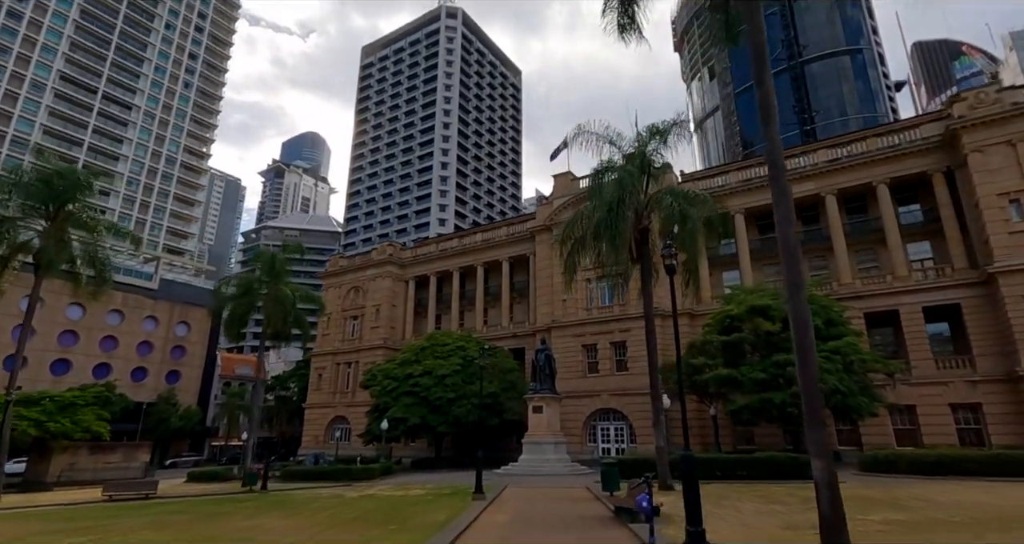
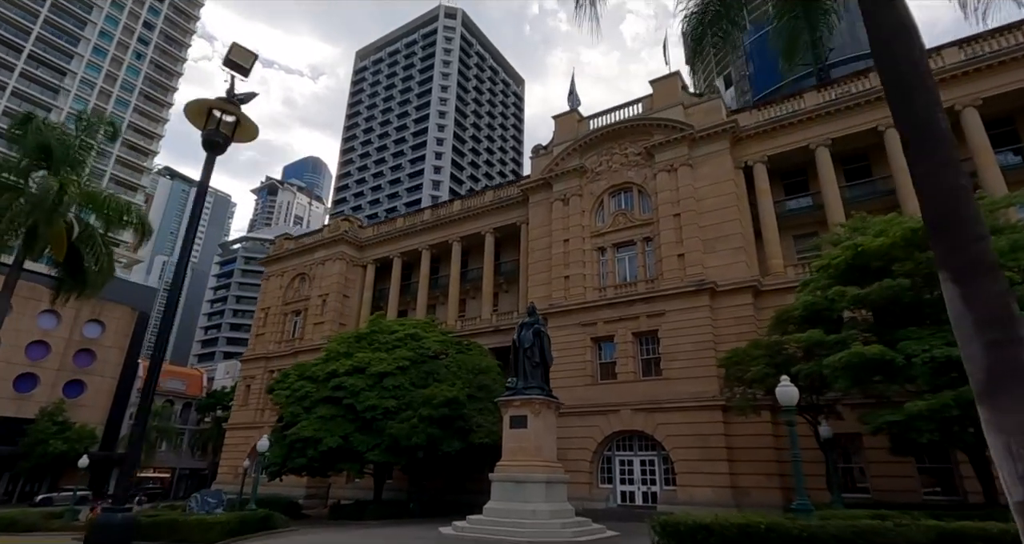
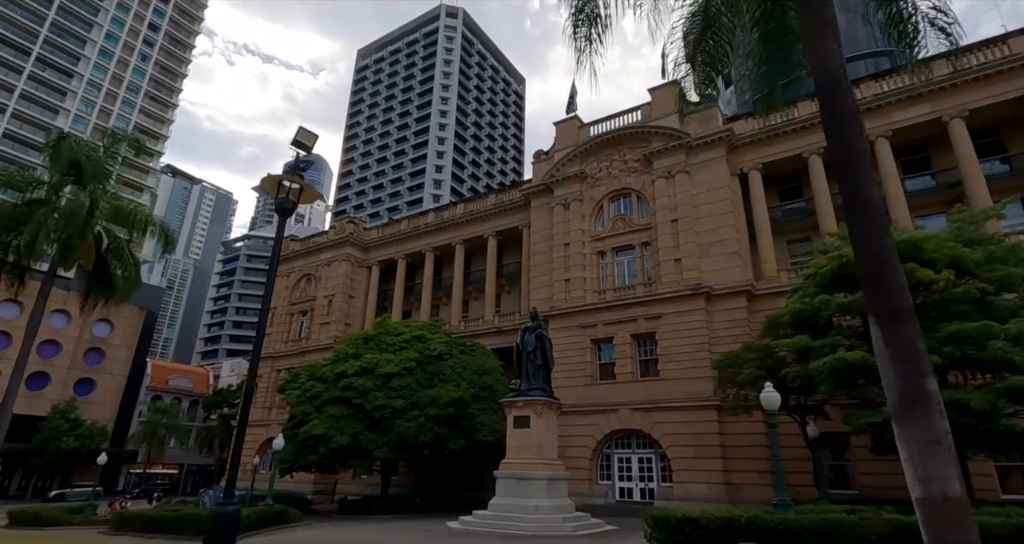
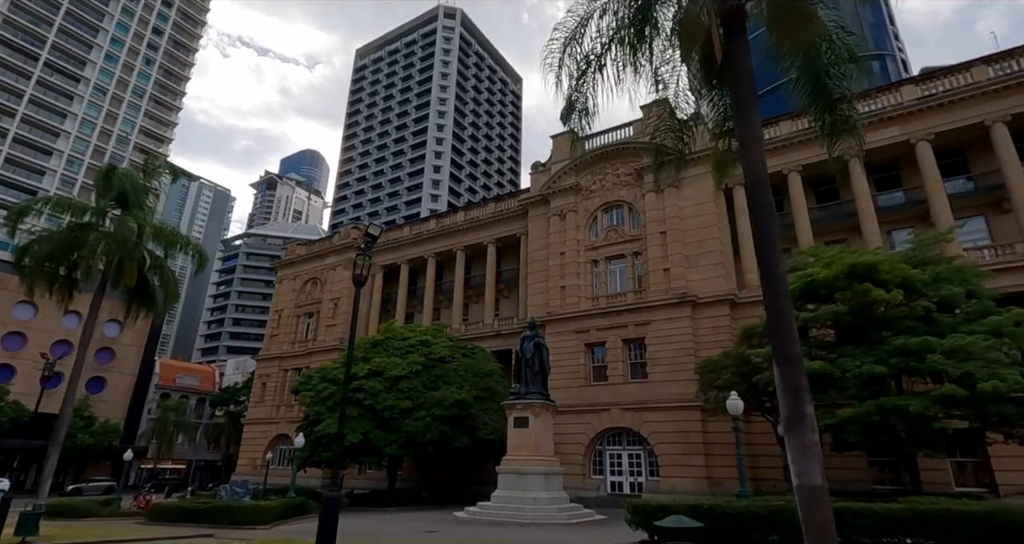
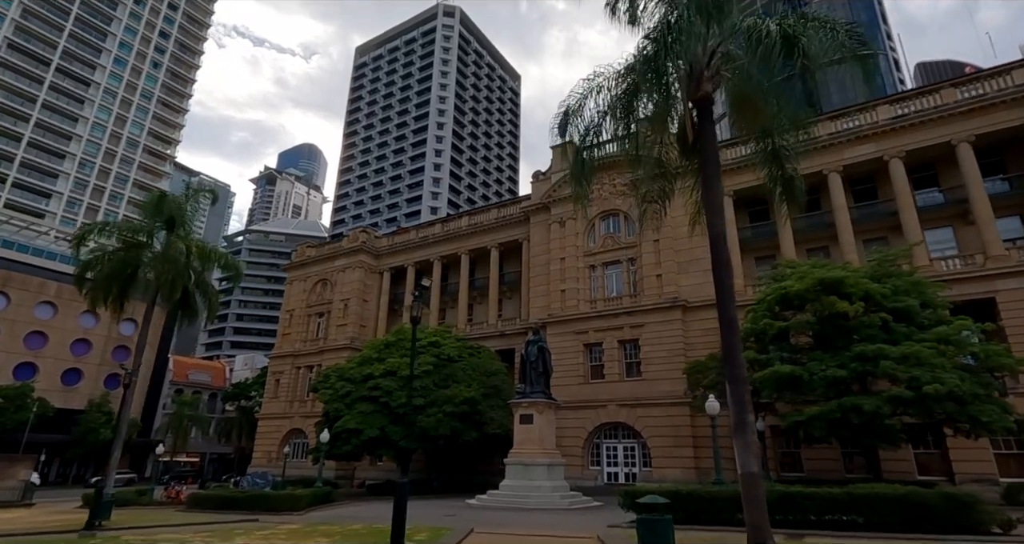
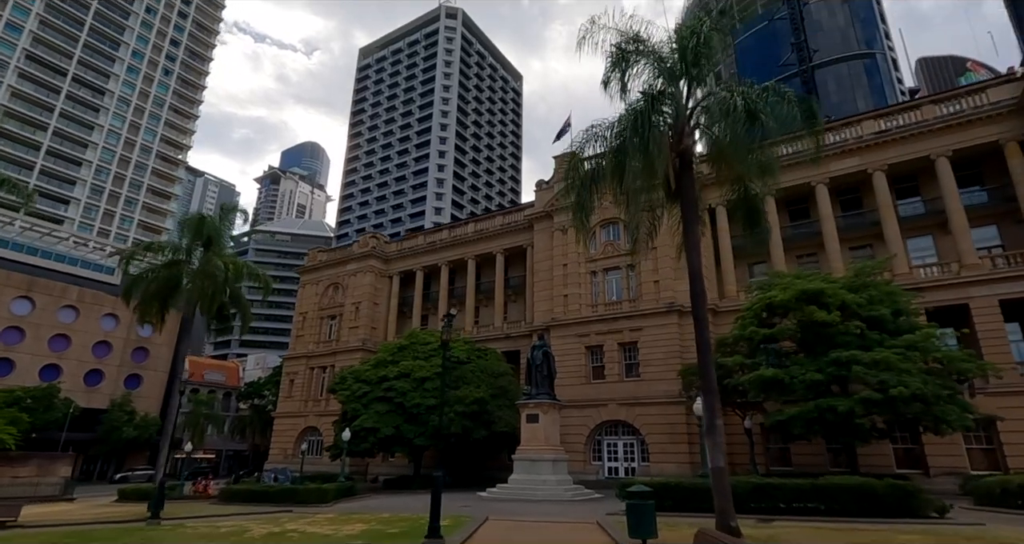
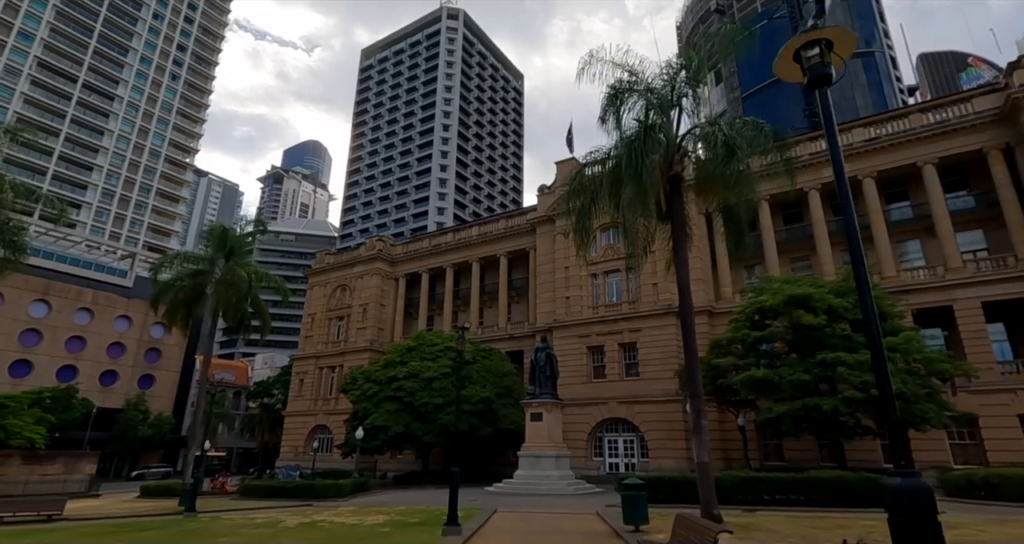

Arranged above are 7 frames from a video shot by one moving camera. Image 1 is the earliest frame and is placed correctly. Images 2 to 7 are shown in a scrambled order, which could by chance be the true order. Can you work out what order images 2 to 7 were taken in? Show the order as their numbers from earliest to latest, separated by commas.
7, 6, 5, 4, 3, 2
